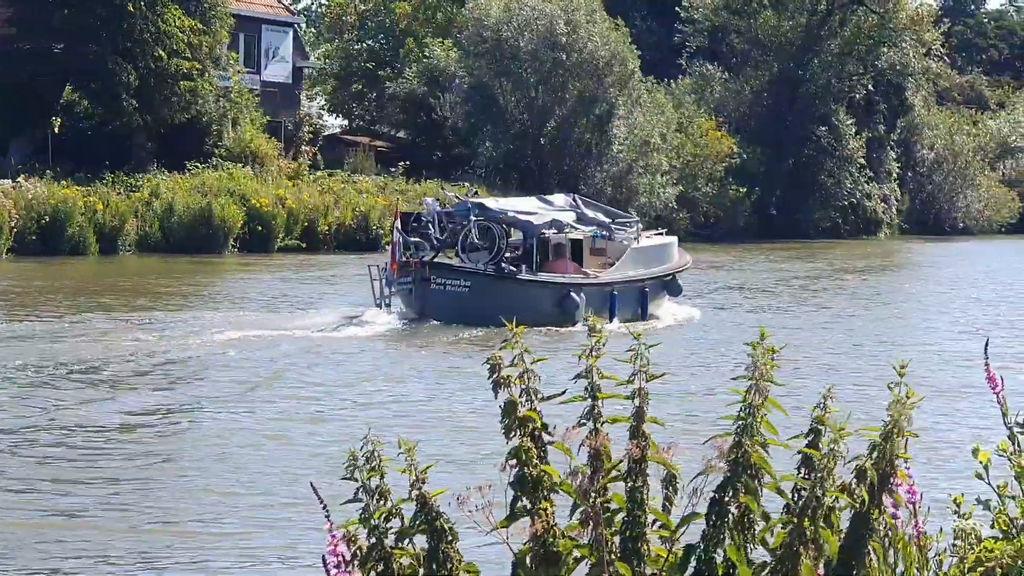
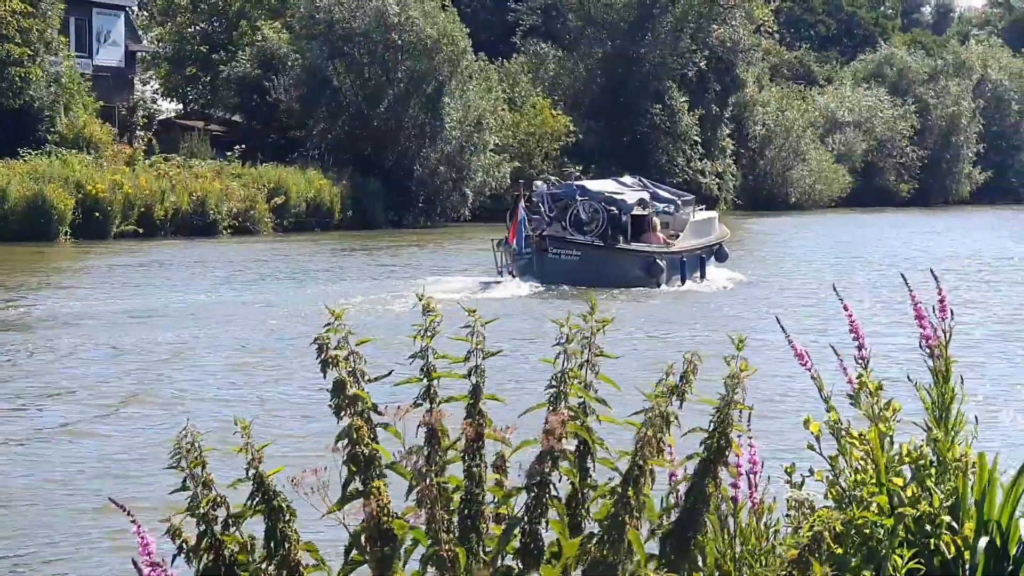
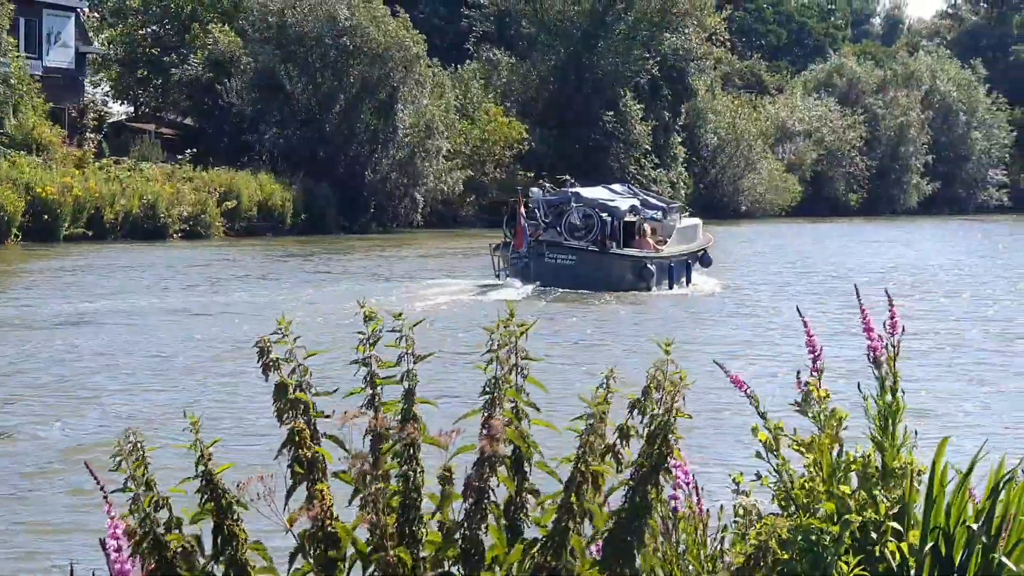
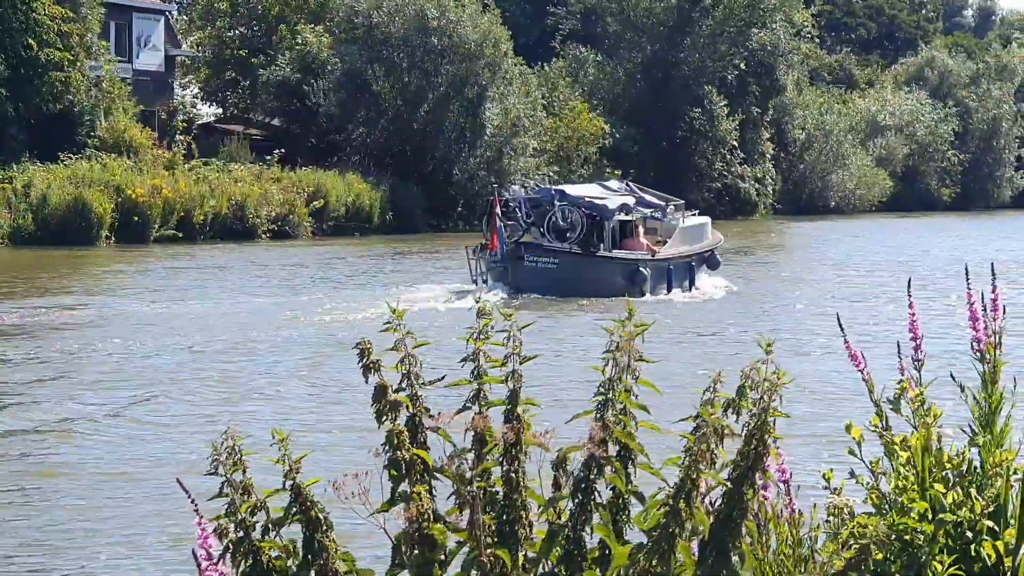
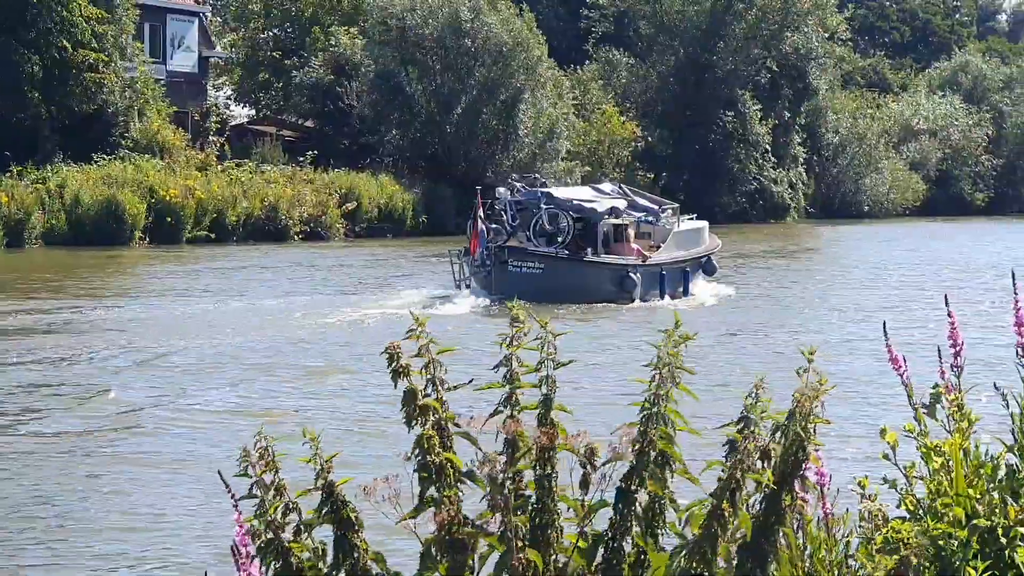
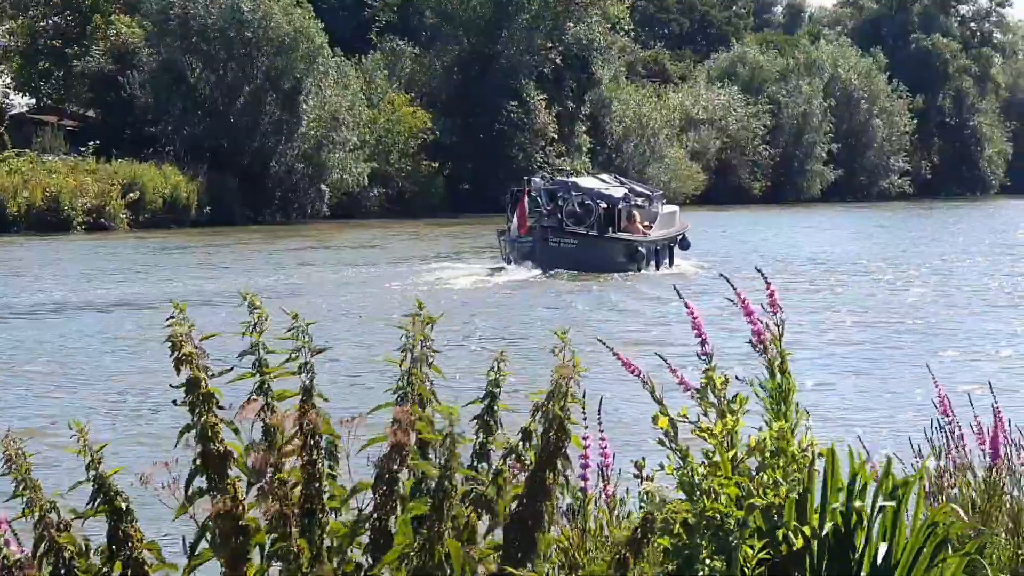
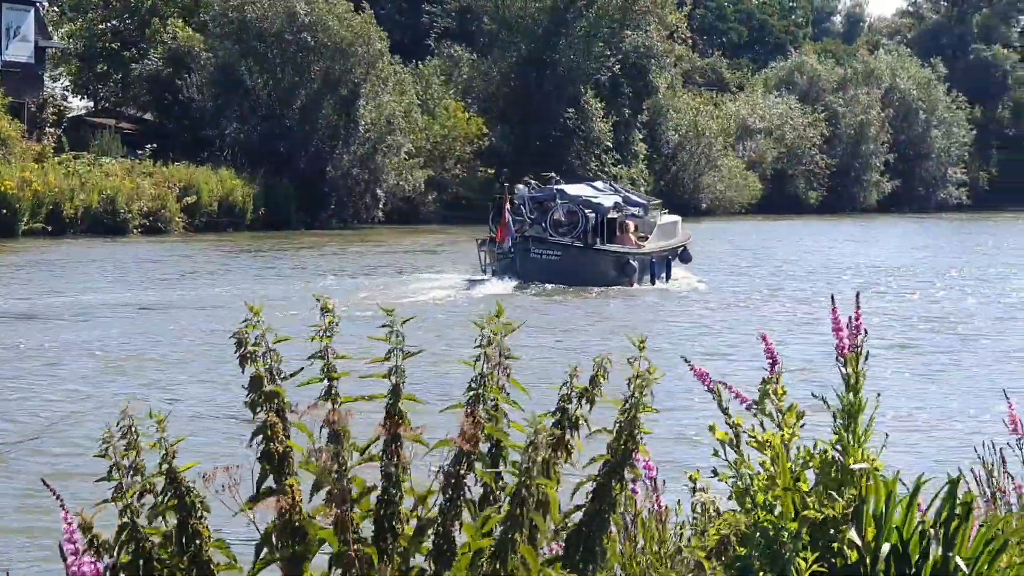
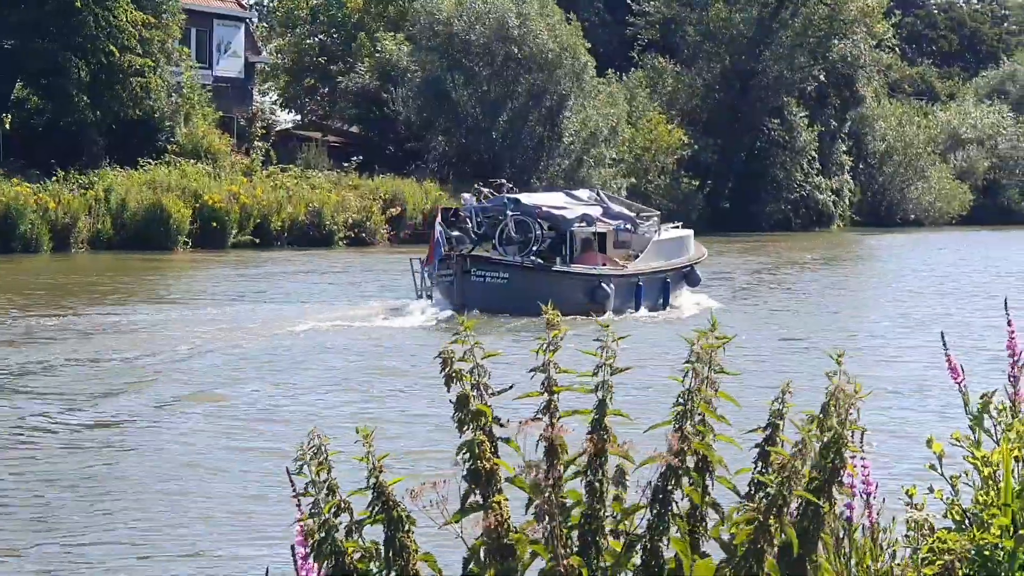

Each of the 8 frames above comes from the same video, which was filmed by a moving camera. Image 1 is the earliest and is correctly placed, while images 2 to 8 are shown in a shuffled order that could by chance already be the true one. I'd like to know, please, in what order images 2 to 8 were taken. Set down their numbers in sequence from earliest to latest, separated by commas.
8, 5, 4, 2, 3, 7, 6
